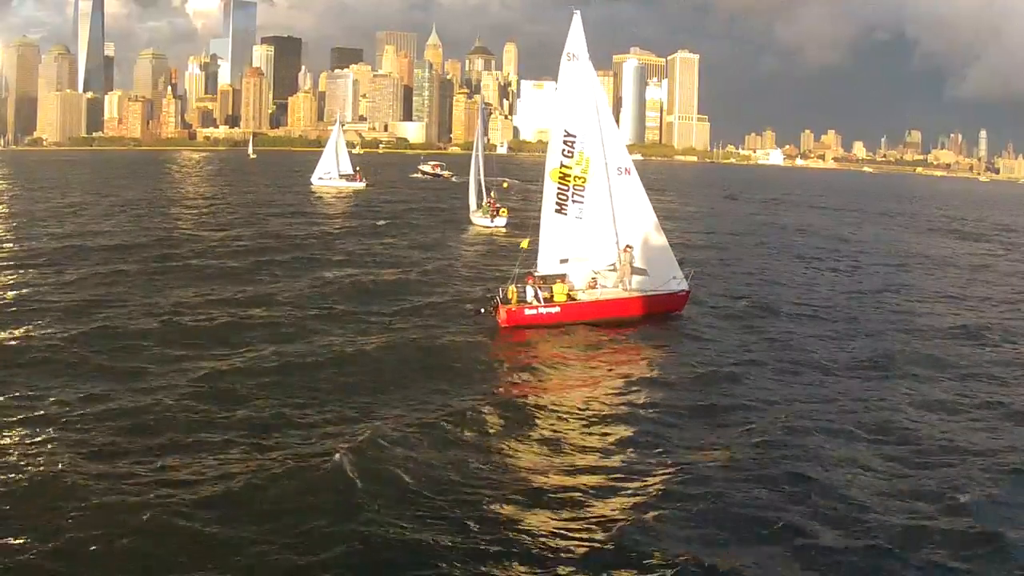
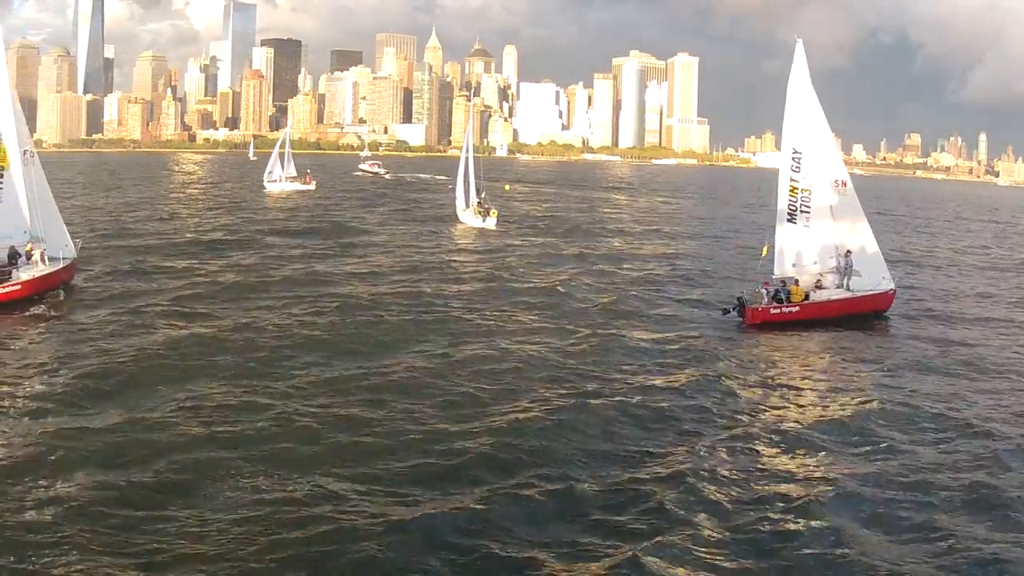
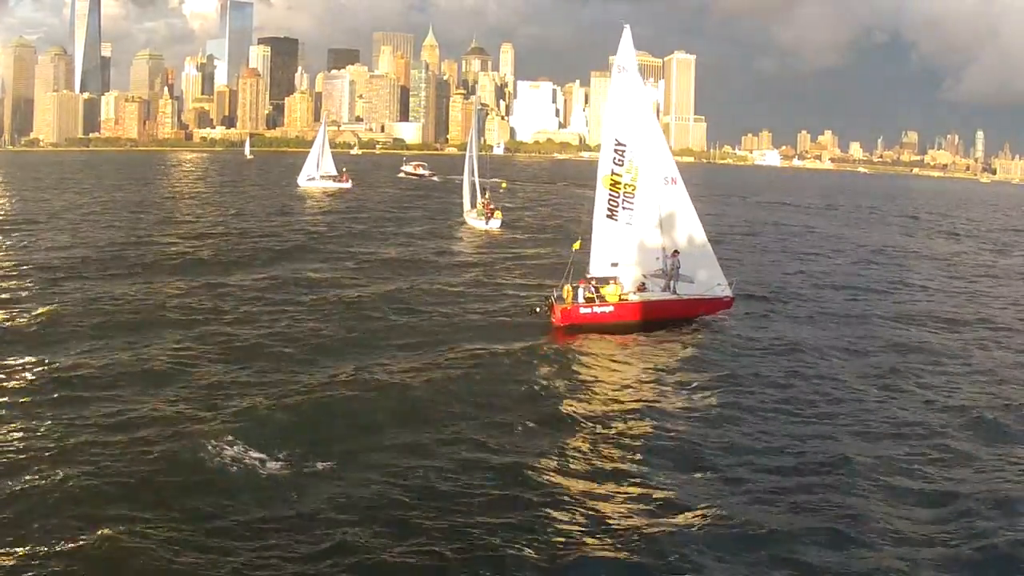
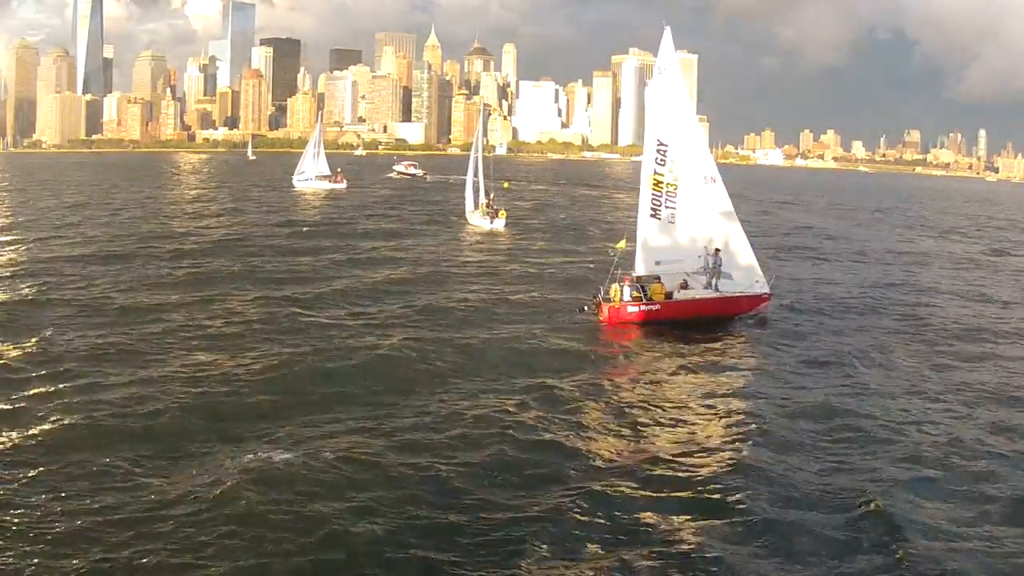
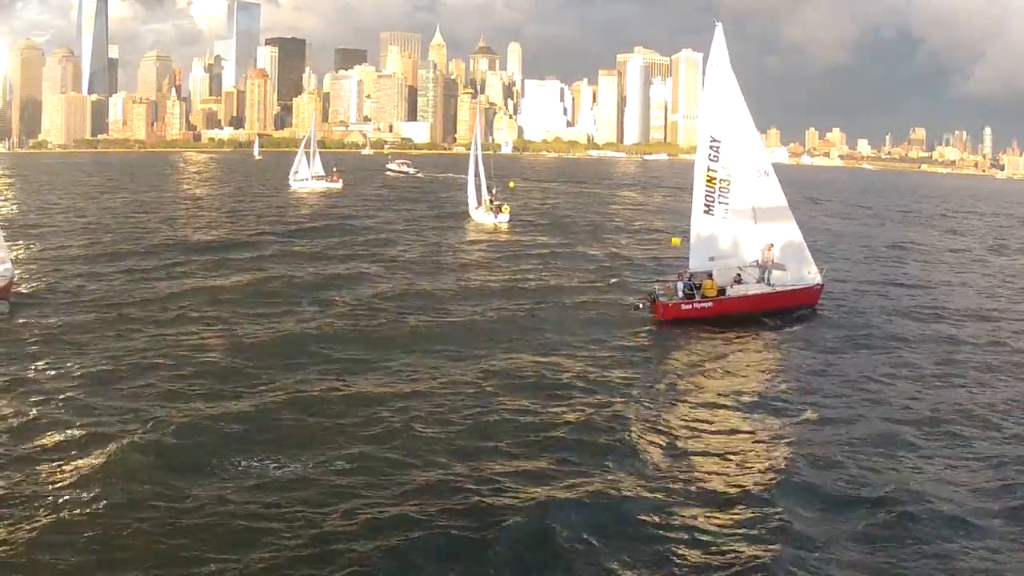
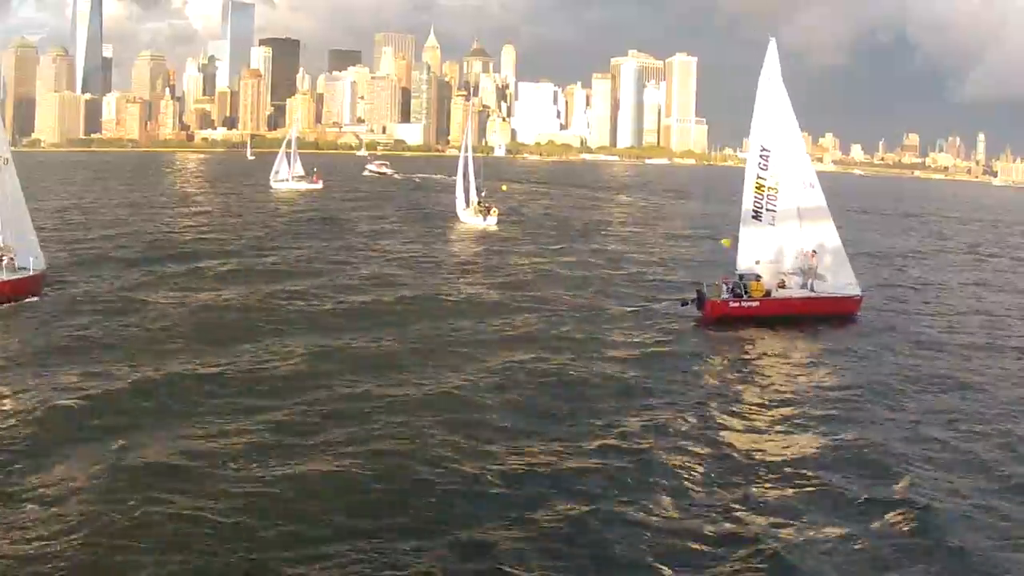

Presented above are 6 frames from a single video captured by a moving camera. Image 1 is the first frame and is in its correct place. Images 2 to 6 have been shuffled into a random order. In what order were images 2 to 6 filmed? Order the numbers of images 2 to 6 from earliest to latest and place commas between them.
3, 4, 5, 6, 2
